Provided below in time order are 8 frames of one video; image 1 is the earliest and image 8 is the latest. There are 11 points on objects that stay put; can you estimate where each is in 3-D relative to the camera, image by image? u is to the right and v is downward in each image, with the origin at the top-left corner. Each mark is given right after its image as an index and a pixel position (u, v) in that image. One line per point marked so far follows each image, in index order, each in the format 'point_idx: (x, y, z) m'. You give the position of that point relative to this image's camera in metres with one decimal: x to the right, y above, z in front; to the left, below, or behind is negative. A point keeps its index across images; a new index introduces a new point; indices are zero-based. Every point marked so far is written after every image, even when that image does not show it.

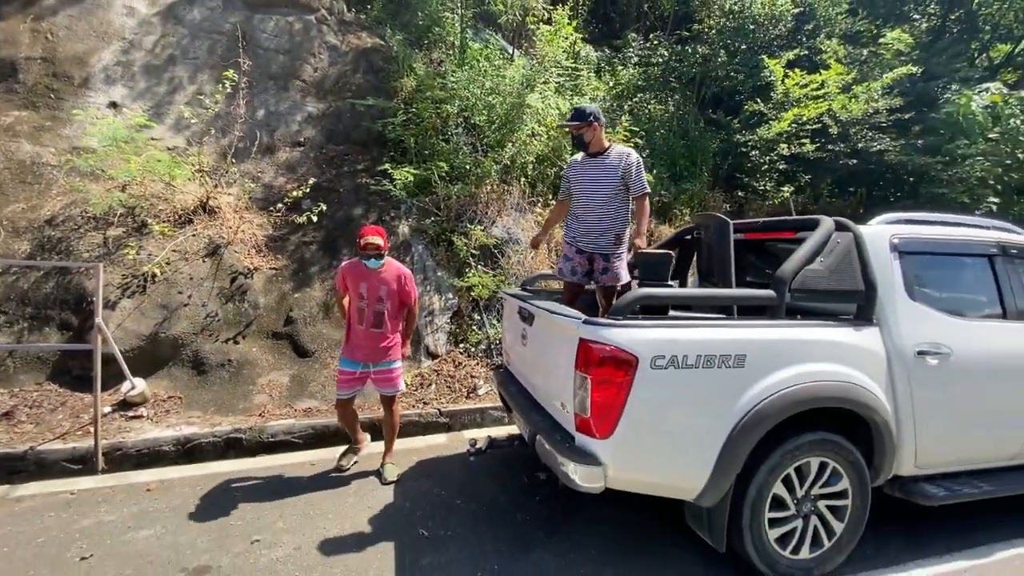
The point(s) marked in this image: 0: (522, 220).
0: (+0.1, +0.9, +6.6) m
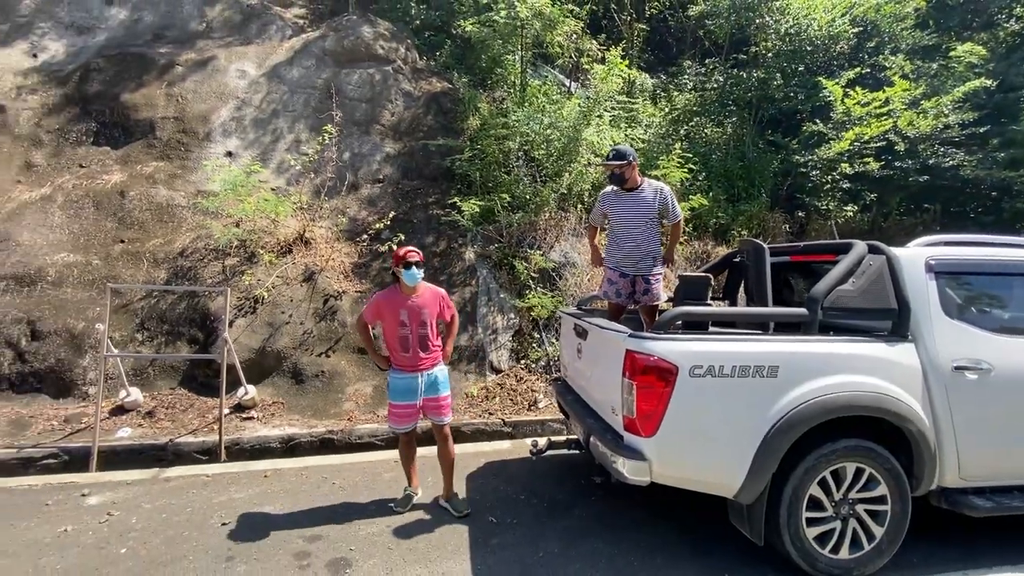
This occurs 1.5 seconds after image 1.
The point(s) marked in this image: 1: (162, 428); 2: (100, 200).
0: (+1.0, +0.6, +7.0) m
1: (-3.5, -1.4, +4.8) m
2: (-5.5, +1.2, +6.4) m
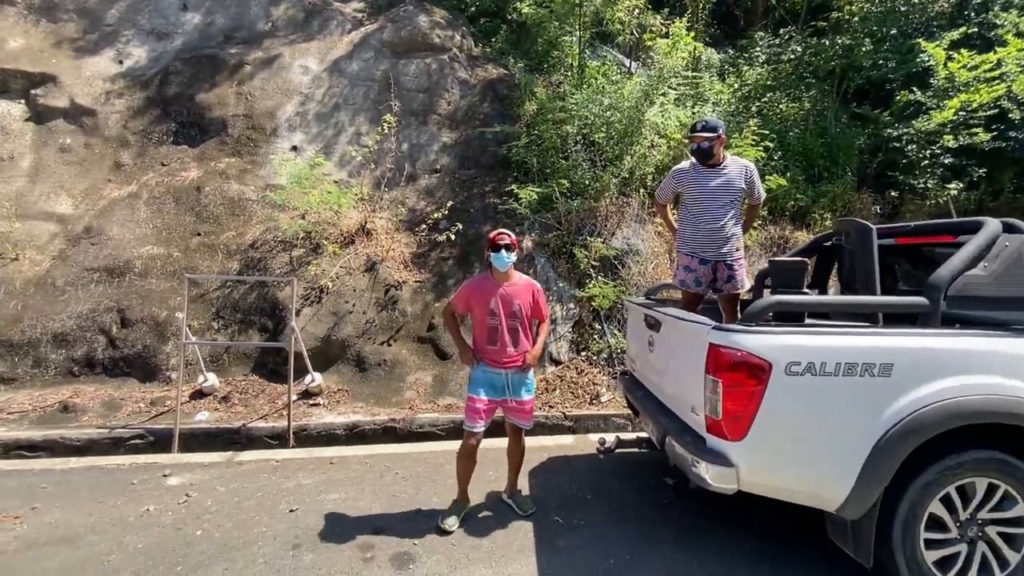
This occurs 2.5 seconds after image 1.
0: (+1.8, +0.8, +6.7) m
1: (-2.9, -1.3, +5.0) m
2: (-4.7, +1.3, +6.7) m
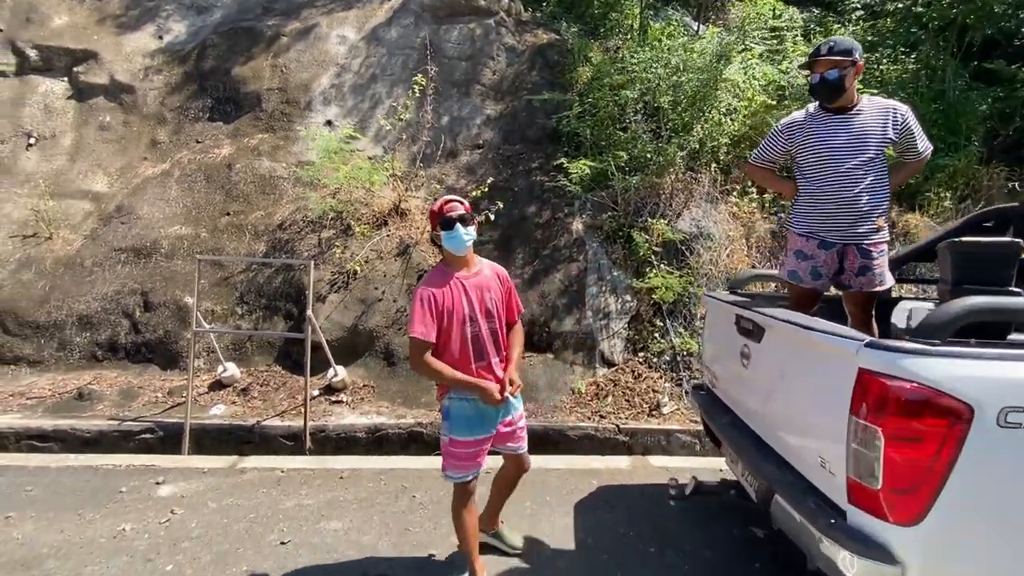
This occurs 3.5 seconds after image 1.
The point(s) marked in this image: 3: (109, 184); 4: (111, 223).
0: (+2.4, +0.9, +5.7) m
1: (-2.5, -1.2, +4.6) m
2: (-4.0, +1.5, +6.4) m
3: (-5.4, +1.4, +6.5) m
4: (-5.0, +0.8, +6.0) m
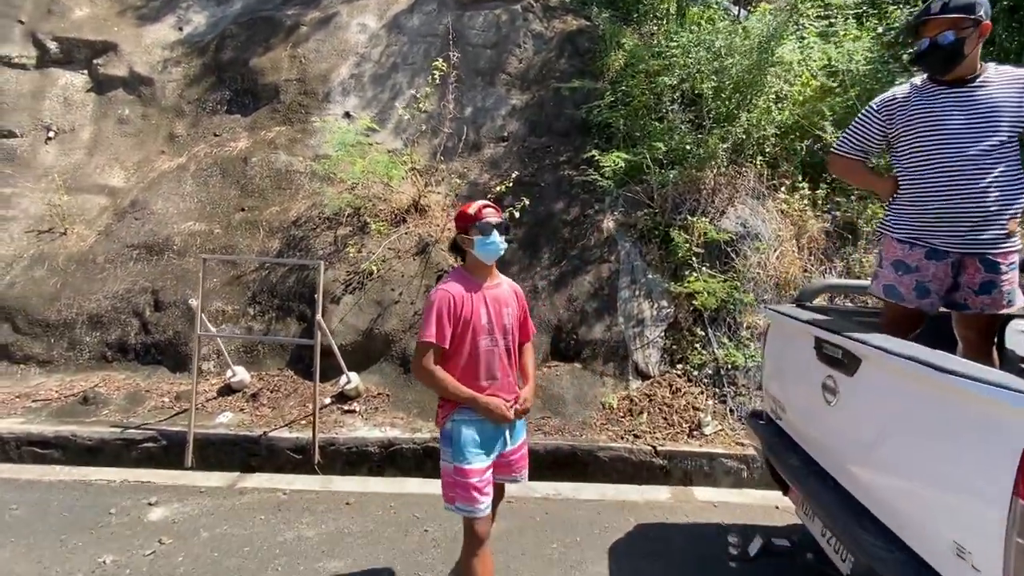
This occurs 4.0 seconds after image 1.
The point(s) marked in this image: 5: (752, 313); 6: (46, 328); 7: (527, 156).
0: (+2.7, +0.8, +5.2) m
1: (-2.3, -1.2, +4.3) m
2: (-3.7, +1.6, +6.2) m
3: (-5.1, +1.4, +6.3) m
4: (-4.7, +0.8, +5.8) m
5: (+2.3, -0.2, +4.7) m
6: (-4.9, -0.4, +5.0) m
7: (+0.2, +1.7, +6.2) m
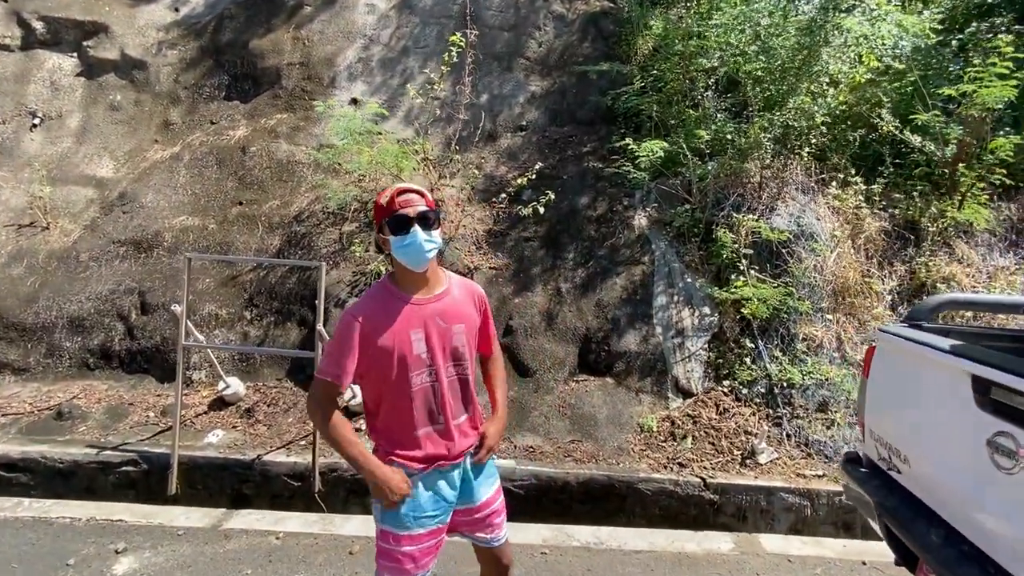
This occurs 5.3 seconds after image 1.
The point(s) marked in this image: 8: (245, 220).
0: (+2.9, +0.8, +4.7) m
1: (-2.1, -1.2, +3.9) m
2: (-3.4, +1.6, +5.7) m
3: (-4.9, +1.5, +5.9) m
4: (-4.4, +0.8, +5.3) m
5: (+2.5, -0.3, +4.1) m
6: (-4.6, -0.4, +4.6) m
7: (+0.4, +1.7, +5.7) m
8: (-2.9, +0.7, +5.2) m
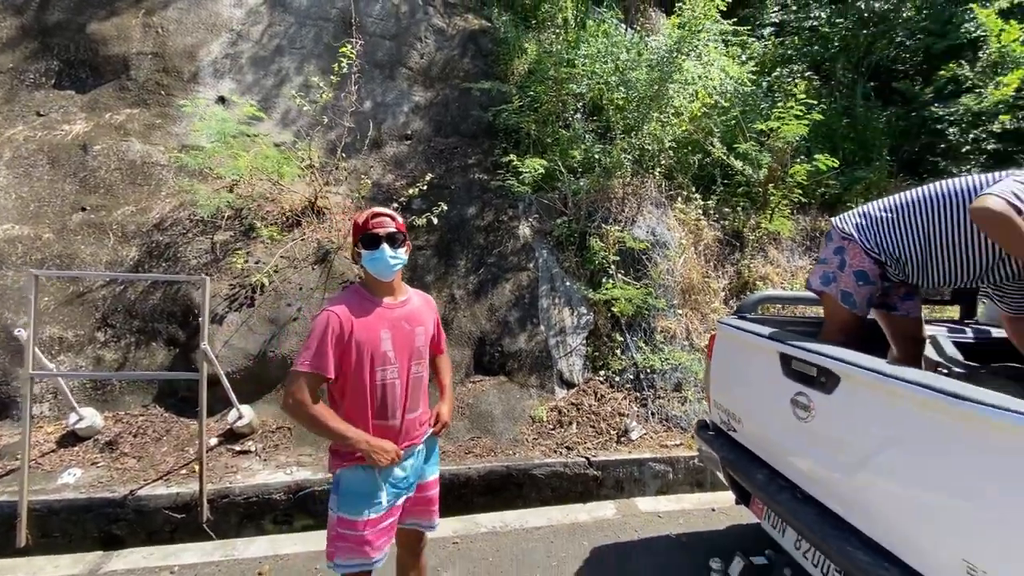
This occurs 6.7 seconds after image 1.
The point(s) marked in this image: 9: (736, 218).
0: (+1.8, +0.8, +5.5) m
1: (-2.8, -1.3, +3.5) m
2: (-4.7, +1.4, +4.9) m
3: (-6.1, +1.2, +4.7) m
4: (-5.6, +0.6, +4.3) m
5: (+1.5, -0.3, +4.9) m
6: (-5.5, -0.6, +3.5) m
7: (-0.9, +1.6, +5.9) m
8: (-4.0, +0.6, +4.6) m
9: (+2.8, +0.9, +5.9) m
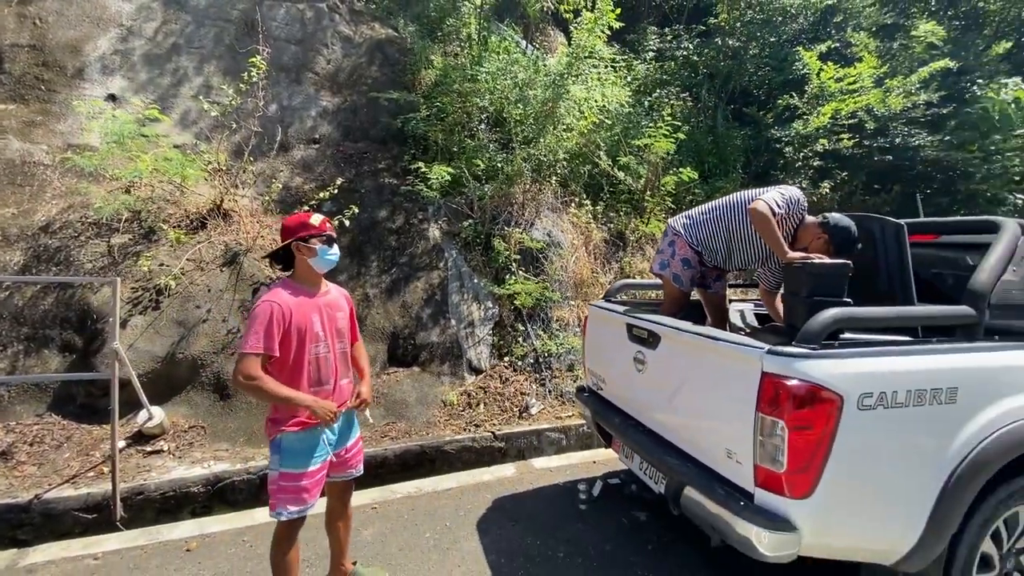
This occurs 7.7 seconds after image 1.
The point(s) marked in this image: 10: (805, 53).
0: (+0.6, +0.9, +6.2) m
1: (-3.5, -1.3, +3.4) m
2: (-5.6, +1.3, +4.5) m
3: (-7.0, +1.1, +4.1) m
4: (-6.4, +0.5, +3.8) m
5: (+0.5, -0.2, +5.6) m
6: (-6.2, -0.7, +3.0) m
7: (-2.1, +1.6, +6.1) m
8: (-4.9, +0.5, +4.3) m
9: (+1.5, +1.0, +6.8) m
10: (+5.0, +4.0, +8.2) m
